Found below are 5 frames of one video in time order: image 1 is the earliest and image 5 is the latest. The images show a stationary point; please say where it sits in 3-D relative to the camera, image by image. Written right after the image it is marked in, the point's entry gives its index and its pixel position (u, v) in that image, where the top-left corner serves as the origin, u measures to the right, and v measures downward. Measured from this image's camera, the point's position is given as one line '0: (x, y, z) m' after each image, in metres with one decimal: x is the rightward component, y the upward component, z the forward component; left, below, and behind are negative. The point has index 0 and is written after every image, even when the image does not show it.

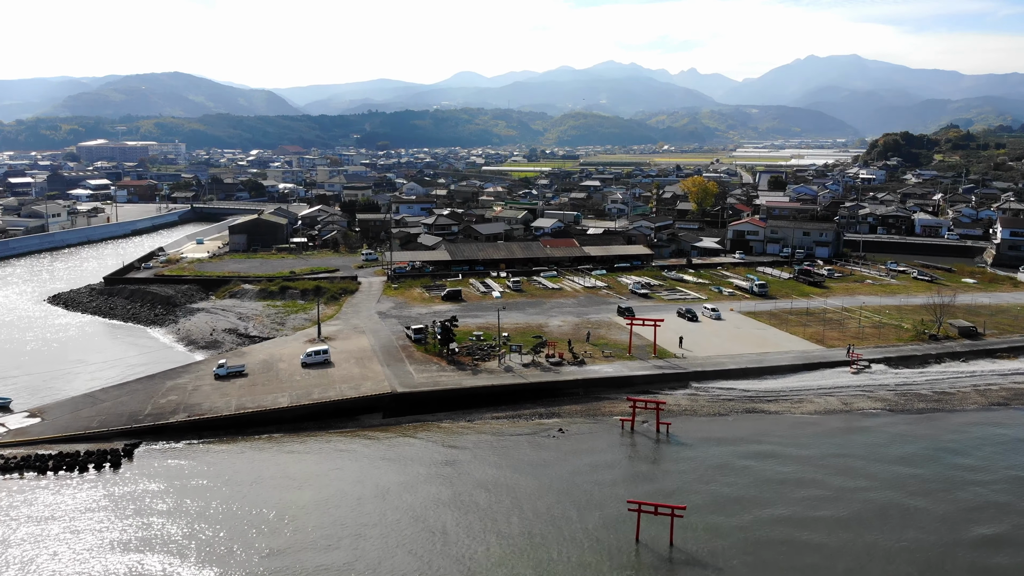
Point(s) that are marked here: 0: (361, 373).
0: (-2.2, -1.2, +12.1) m
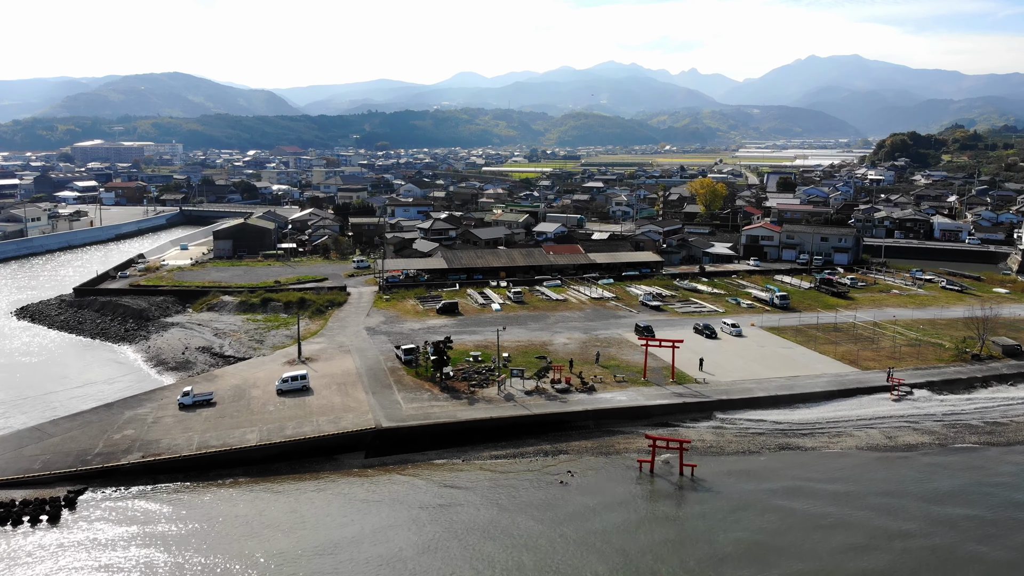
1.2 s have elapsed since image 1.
0: (-2.1, -1.5, +10.8) m
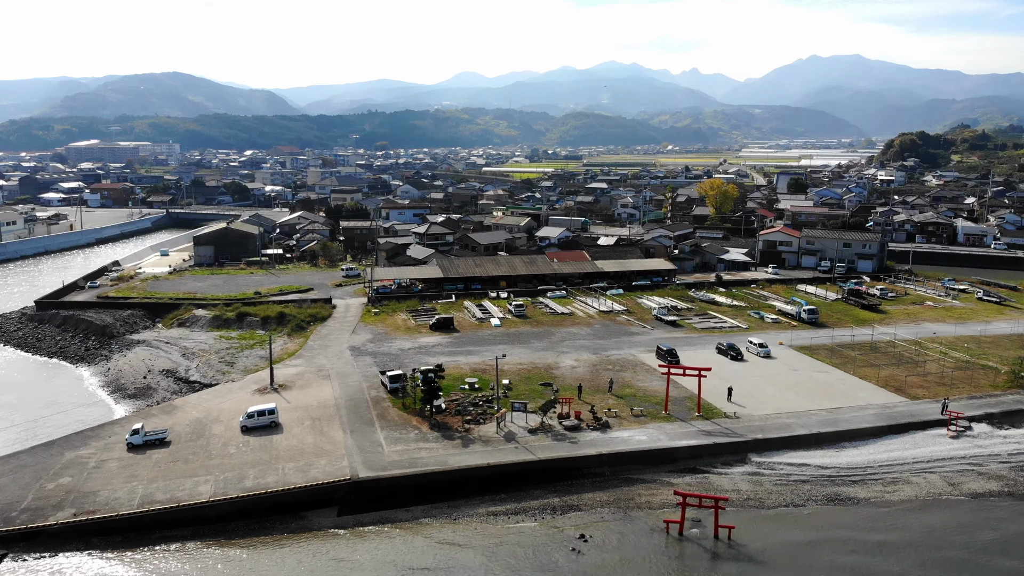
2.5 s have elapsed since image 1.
0: (-2.1, -1.7, +9.2) m
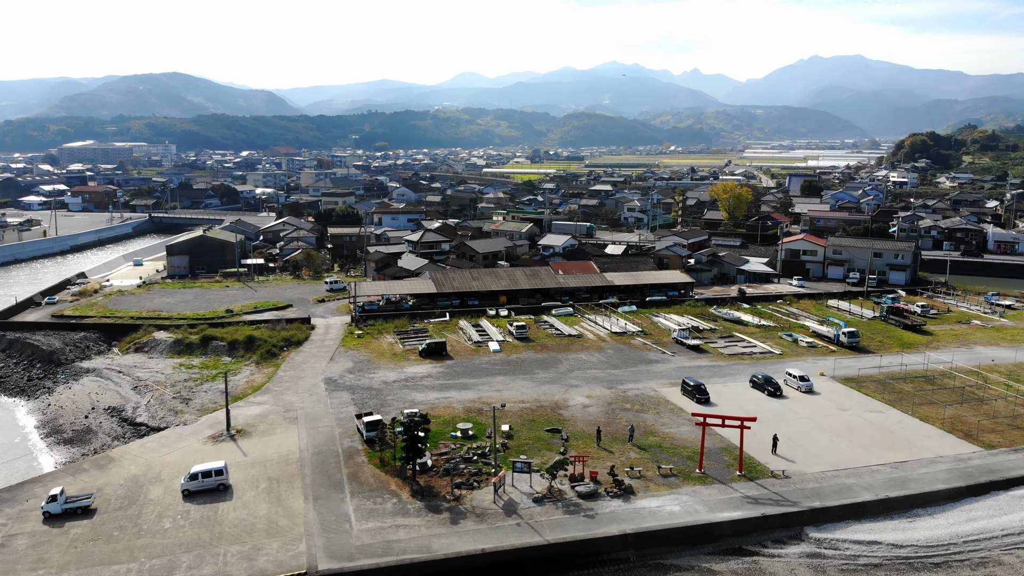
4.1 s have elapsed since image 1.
0: (-2.1, -2.0, +7.4) m
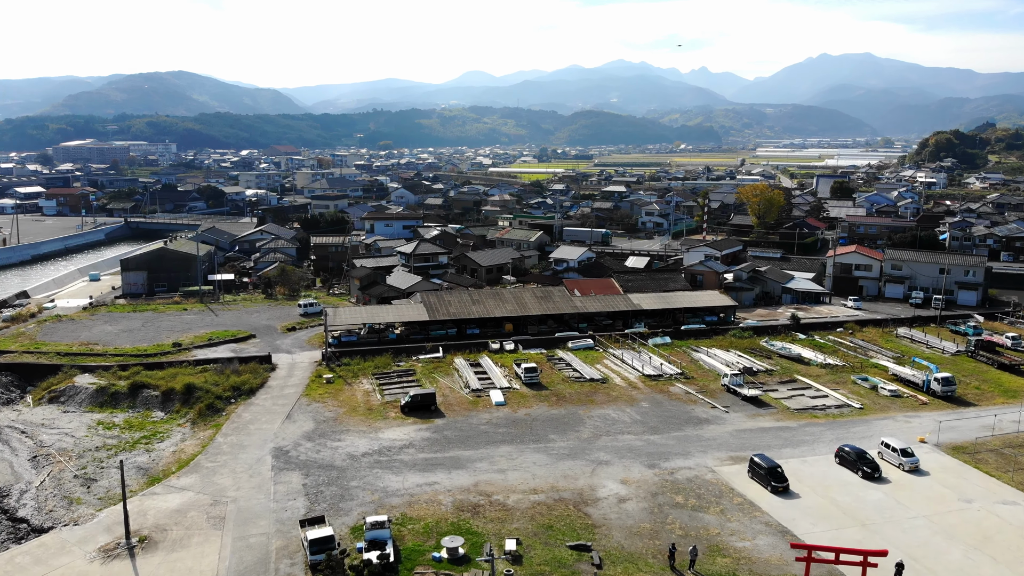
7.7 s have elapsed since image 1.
0: (-2.1, -2.5, +4.7) m
